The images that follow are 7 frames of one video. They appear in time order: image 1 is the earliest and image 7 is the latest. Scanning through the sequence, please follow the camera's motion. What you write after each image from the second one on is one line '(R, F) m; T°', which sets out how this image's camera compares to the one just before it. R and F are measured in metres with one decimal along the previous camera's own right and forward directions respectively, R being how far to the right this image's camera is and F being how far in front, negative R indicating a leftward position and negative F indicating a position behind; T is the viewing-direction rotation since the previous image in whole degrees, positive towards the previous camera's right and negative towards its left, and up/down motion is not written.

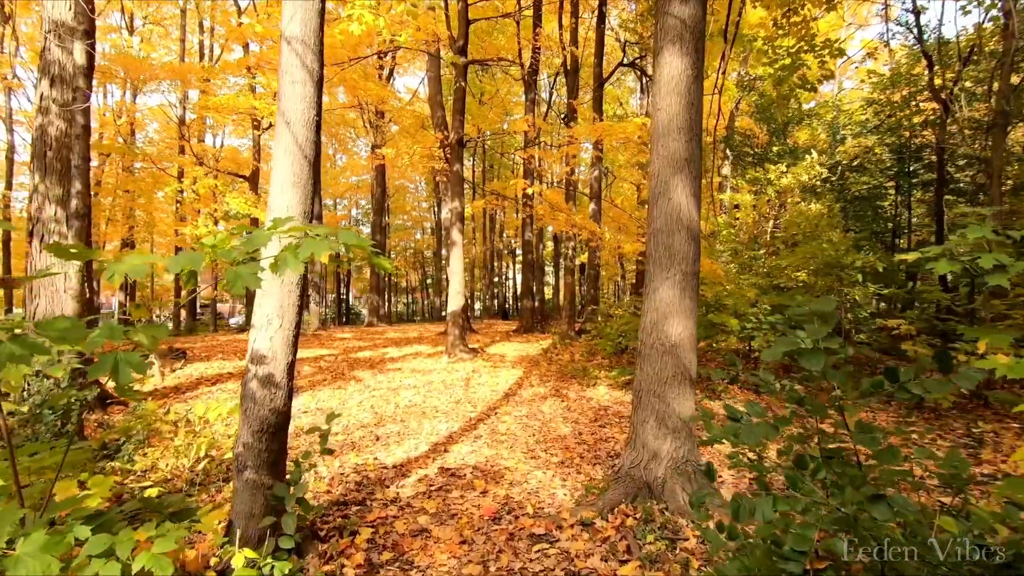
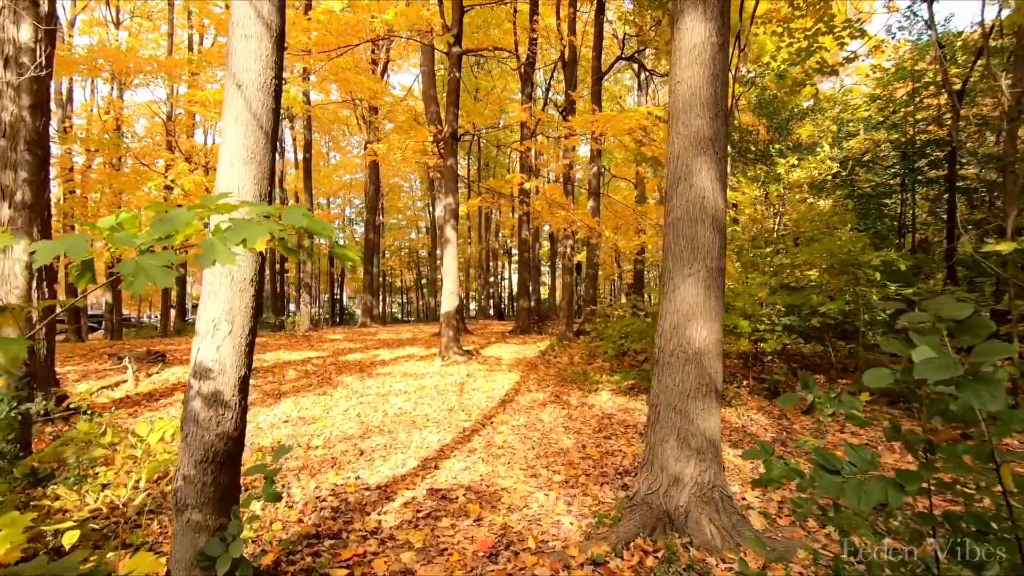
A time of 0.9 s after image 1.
(0.0, +0.5) m; +1°
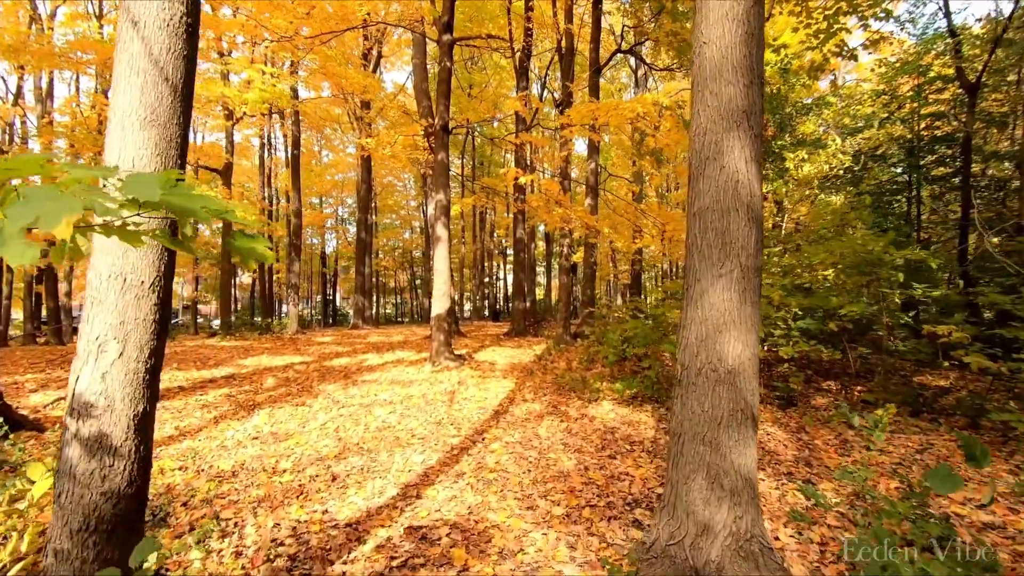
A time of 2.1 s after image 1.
(0.0, +0.5) m; +1°
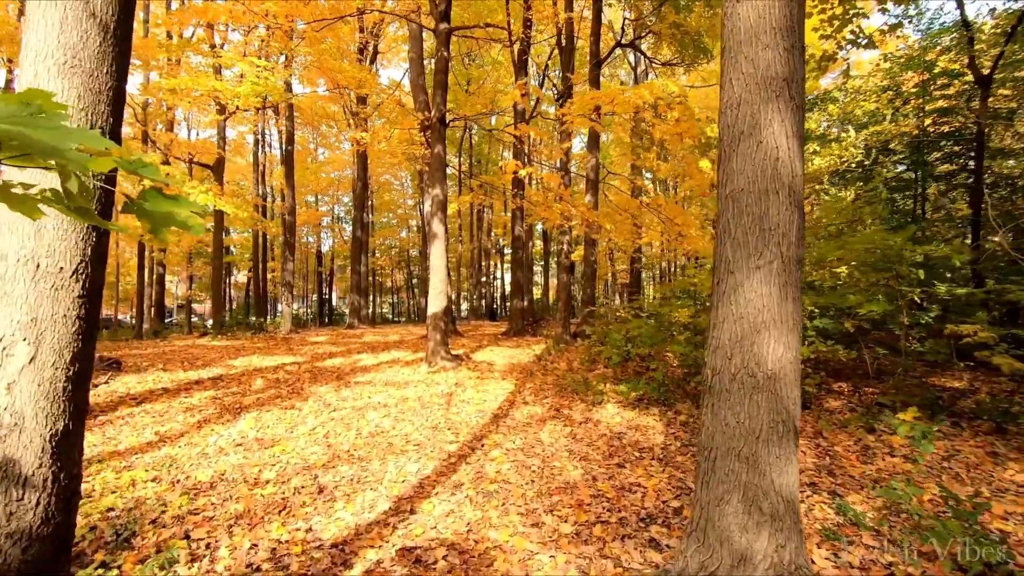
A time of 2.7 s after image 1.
(0.0, +0.3) m; 0°
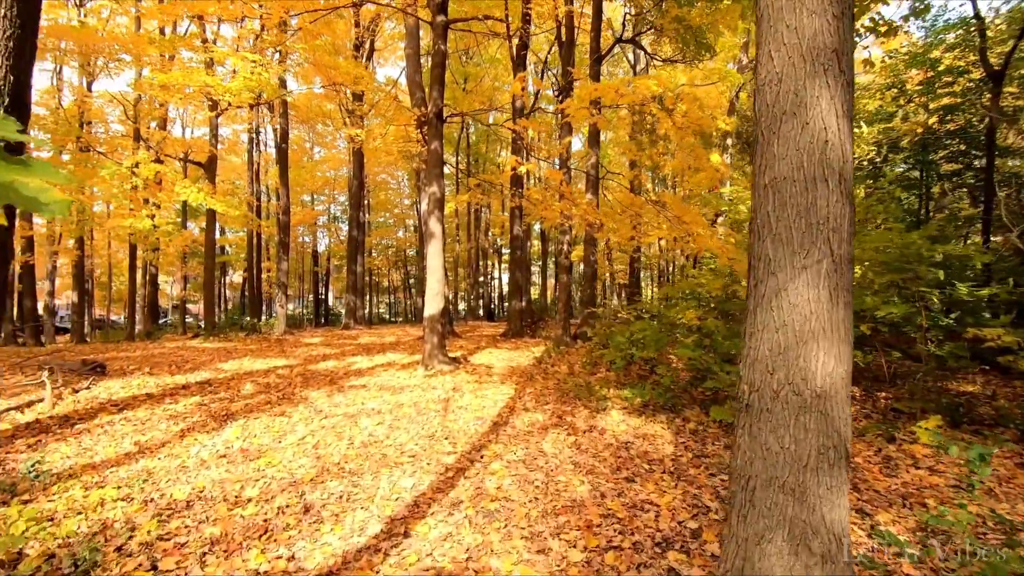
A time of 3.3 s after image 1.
(0.0, +0.3) m; 0°
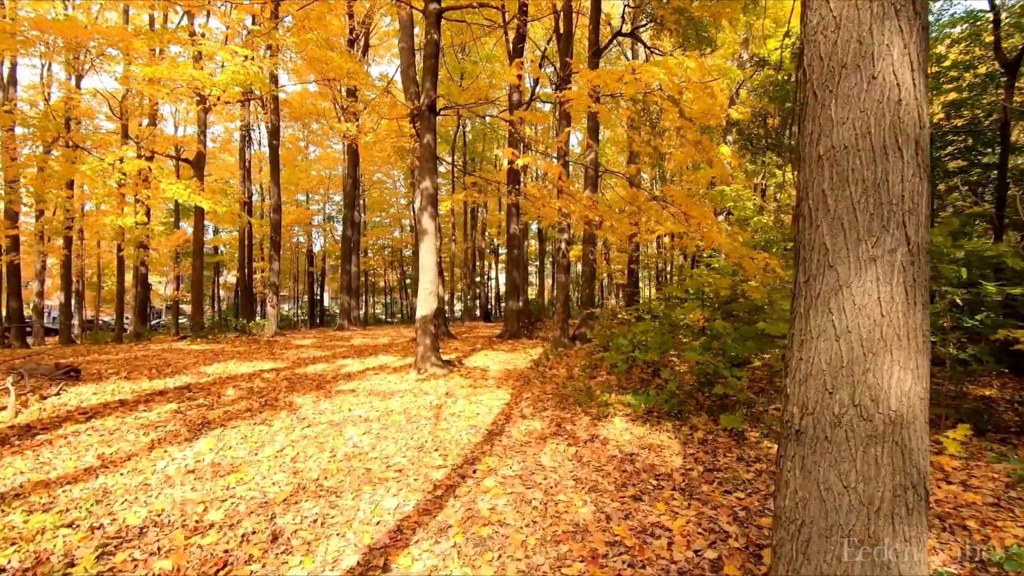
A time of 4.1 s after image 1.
(0.0, +0.4) m; 0°
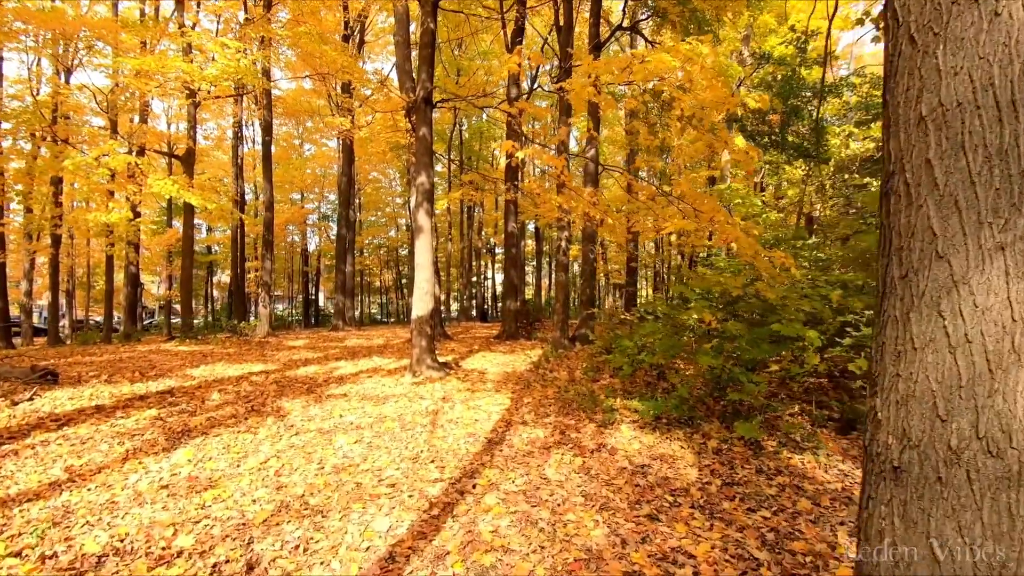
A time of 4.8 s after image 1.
(-0.1, +0.3) m; 0°
